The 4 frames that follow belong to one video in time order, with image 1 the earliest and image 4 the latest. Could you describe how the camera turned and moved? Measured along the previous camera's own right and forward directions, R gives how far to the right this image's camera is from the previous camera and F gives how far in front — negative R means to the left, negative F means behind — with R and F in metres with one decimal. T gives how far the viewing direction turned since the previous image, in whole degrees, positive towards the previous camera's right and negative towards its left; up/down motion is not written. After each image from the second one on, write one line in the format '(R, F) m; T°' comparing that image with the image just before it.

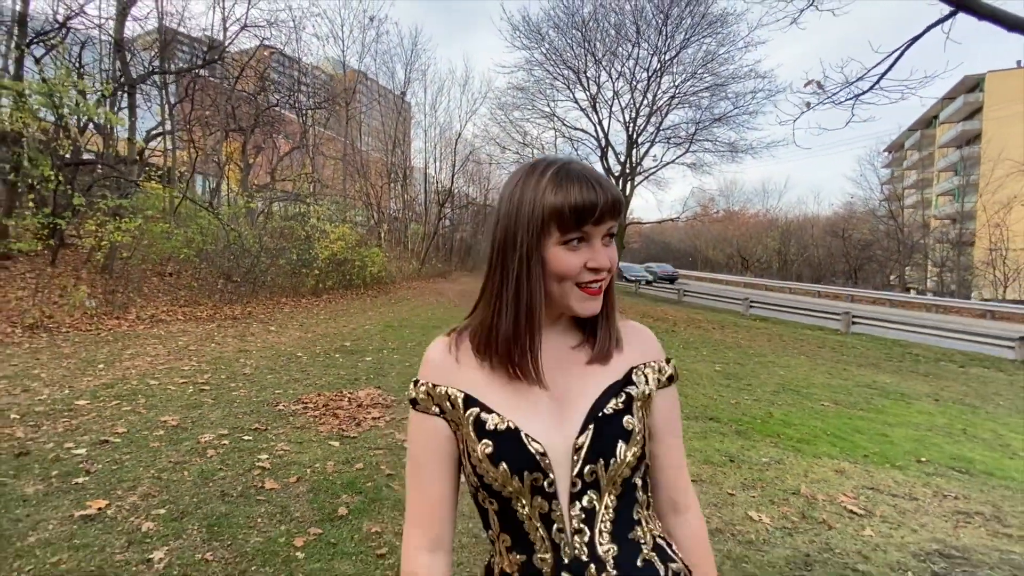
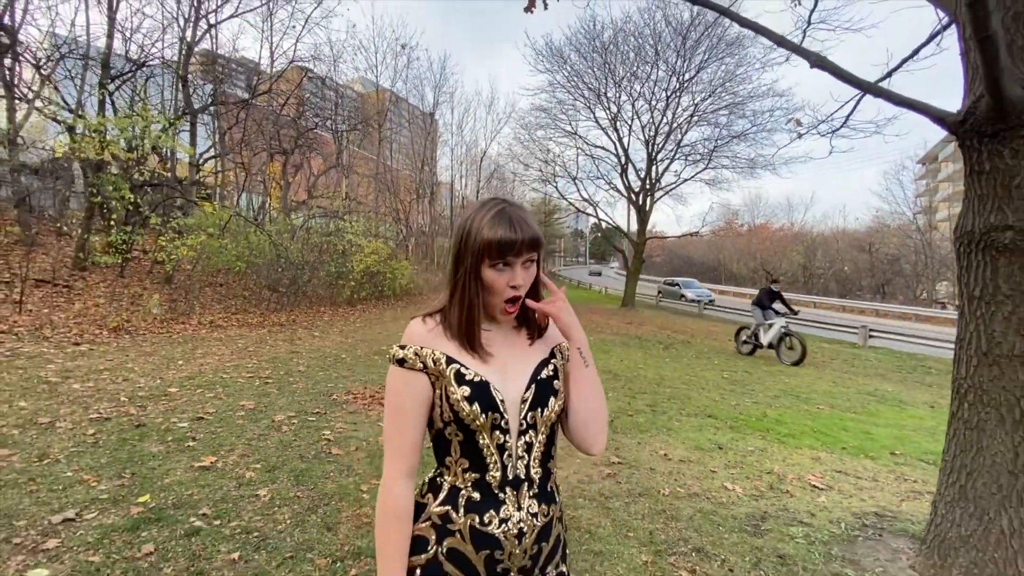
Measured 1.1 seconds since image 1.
(+0.1, -0.9) m; -3°
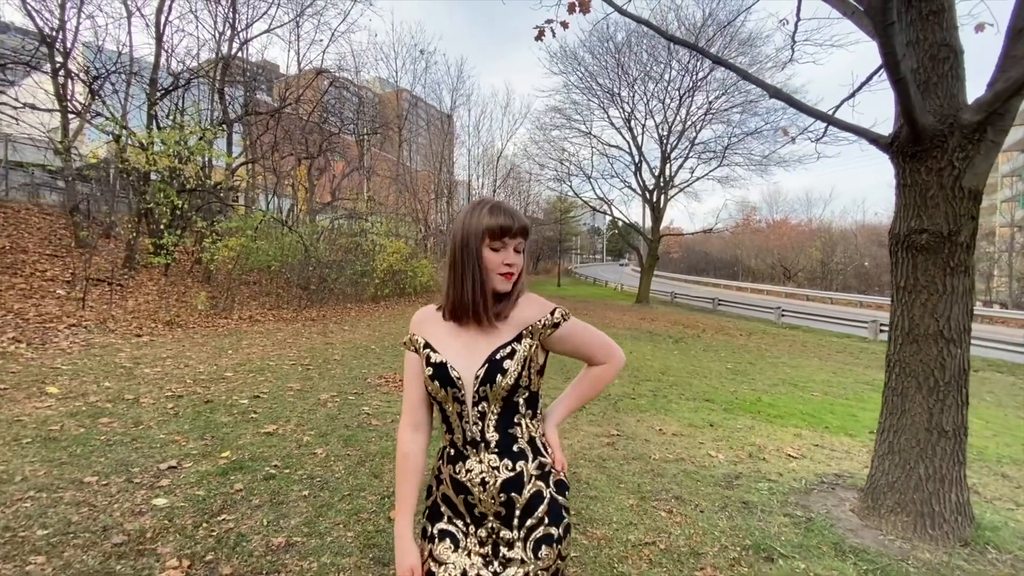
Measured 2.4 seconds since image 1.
(+0.1, -0.7) m; -2°
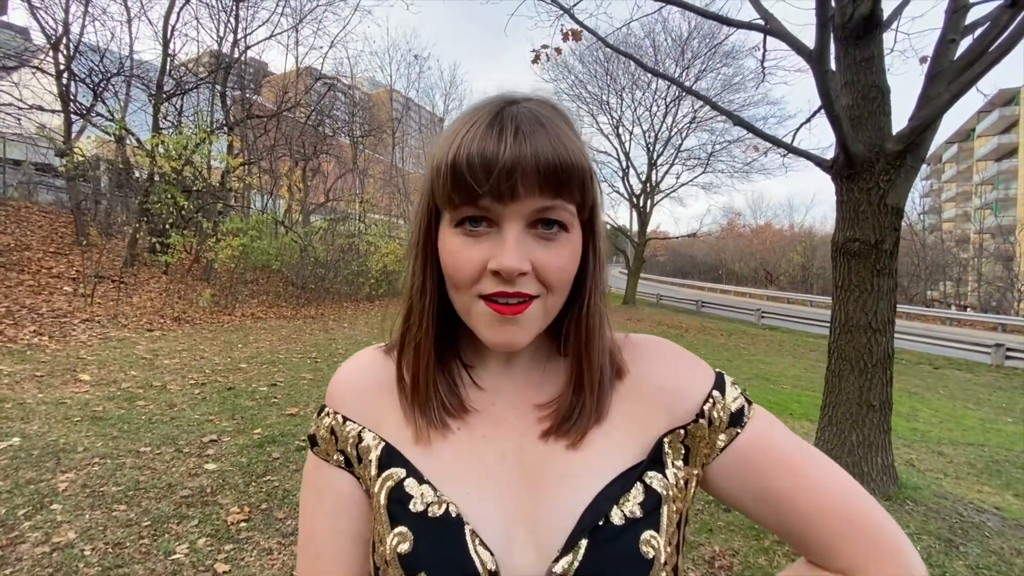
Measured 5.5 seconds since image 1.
(-0.1, -0.6) m; +1°
